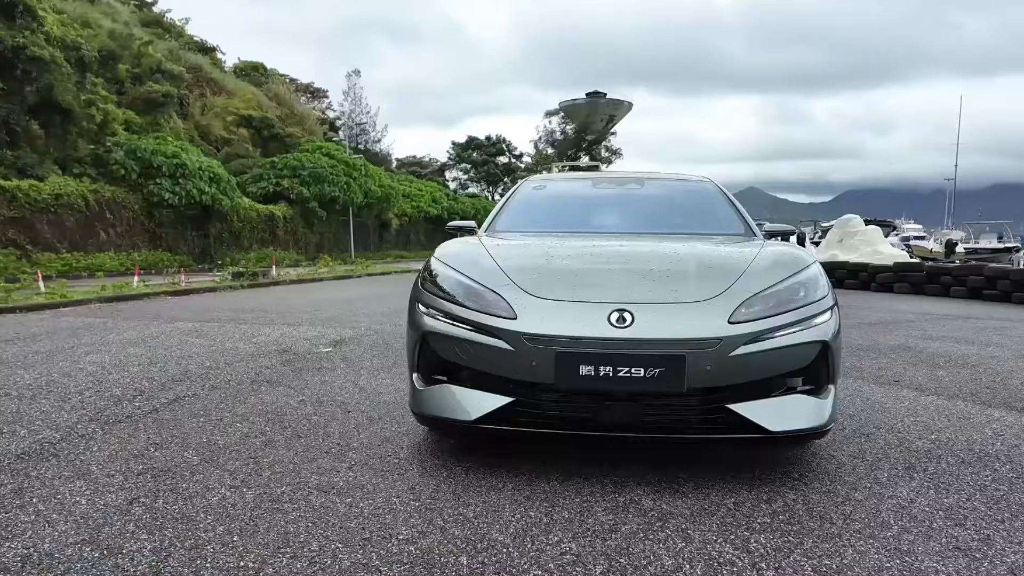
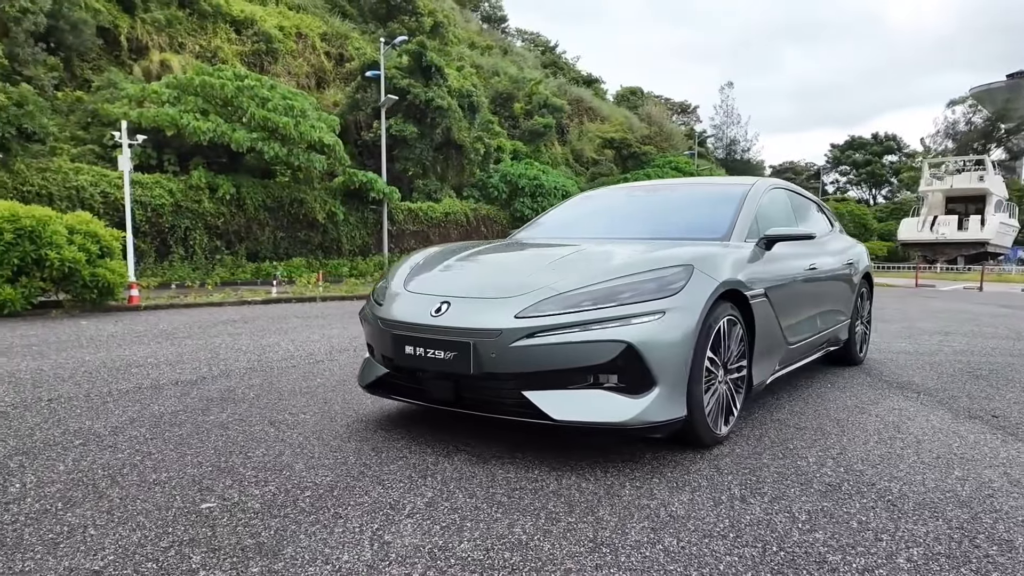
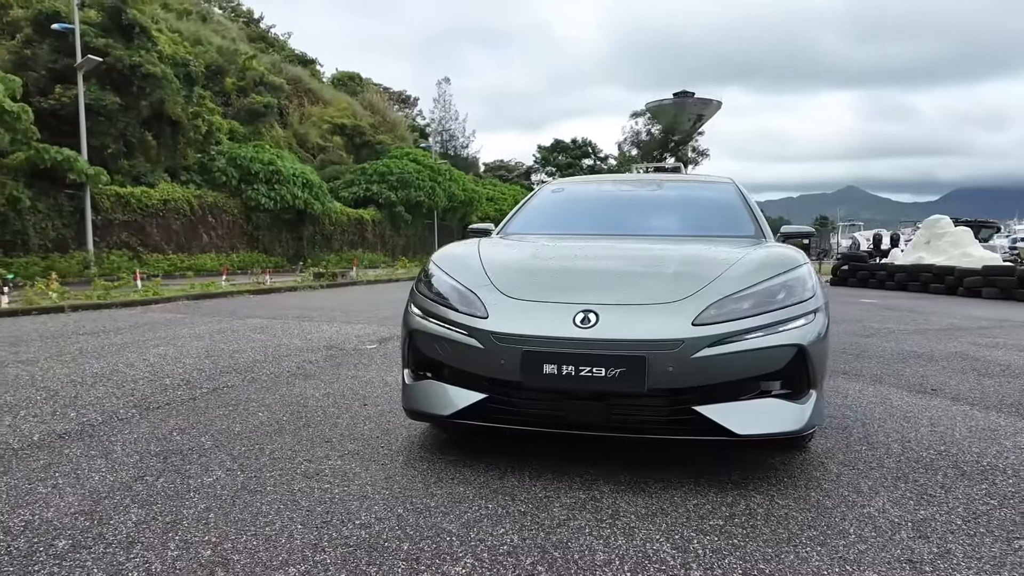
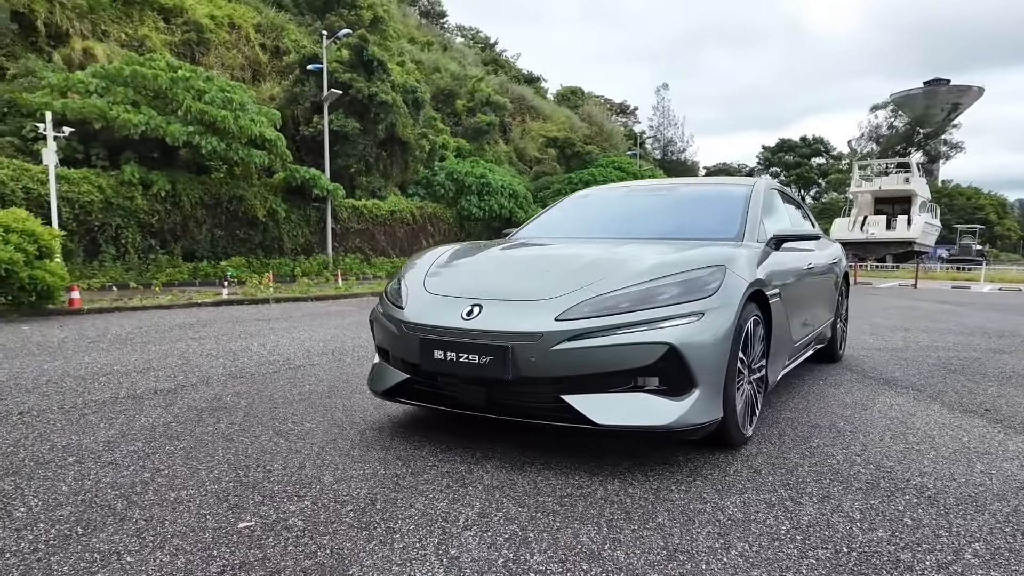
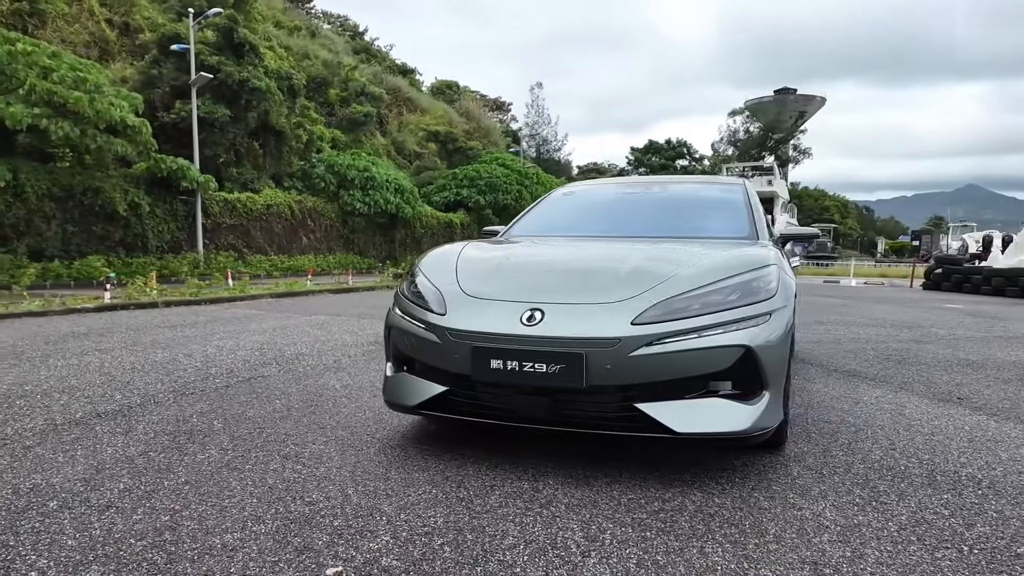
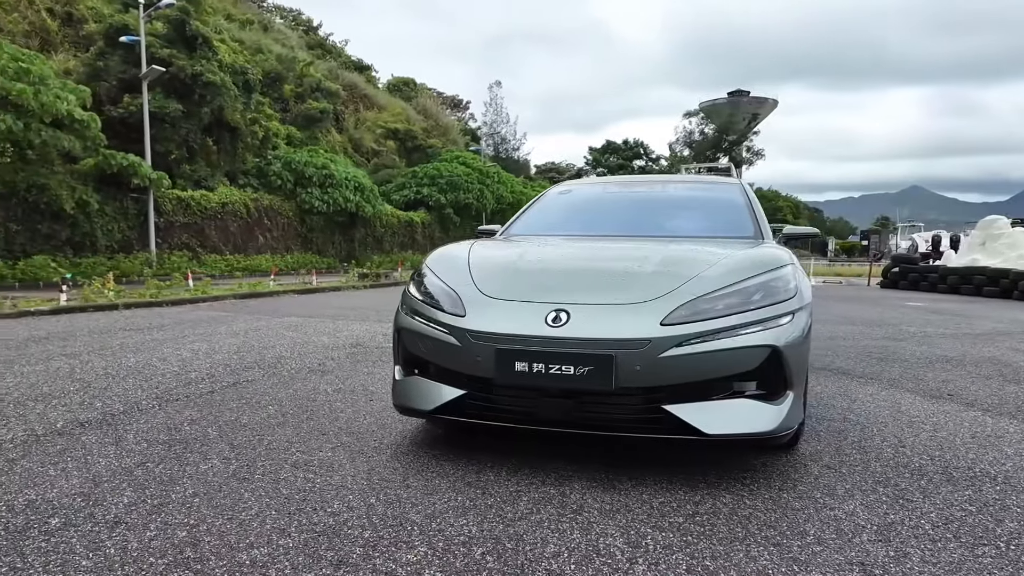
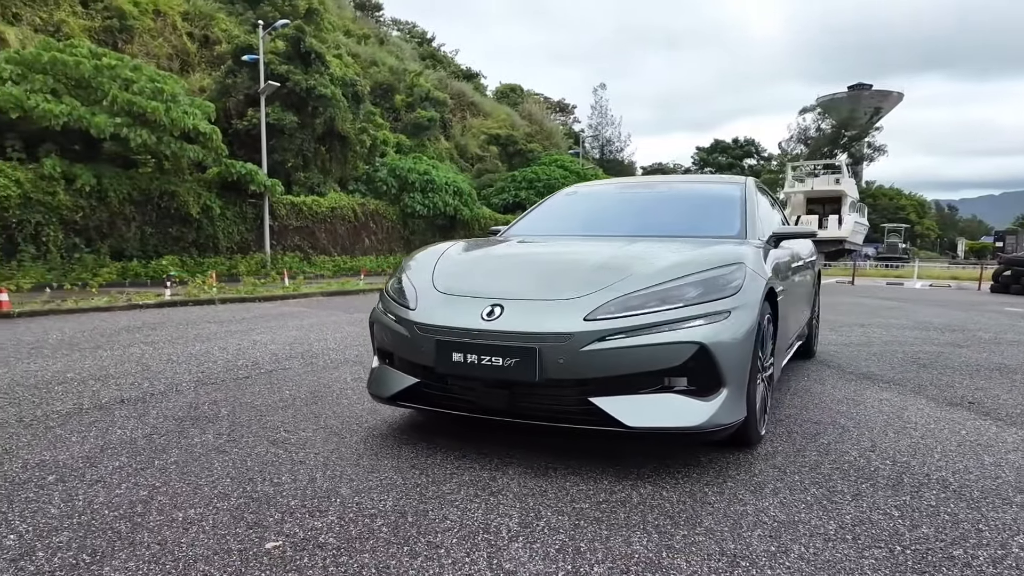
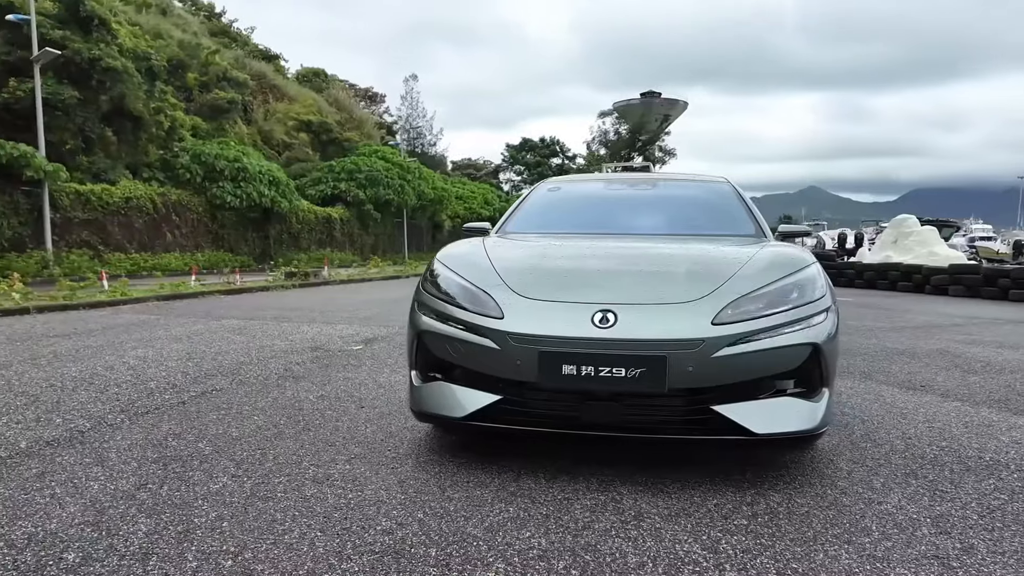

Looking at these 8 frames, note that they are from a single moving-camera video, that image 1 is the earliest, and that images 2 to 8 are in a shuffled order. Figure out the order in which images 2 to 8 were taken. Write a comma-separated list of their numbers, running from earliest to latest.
8, 3, 6, 5, 7, 4, 2
